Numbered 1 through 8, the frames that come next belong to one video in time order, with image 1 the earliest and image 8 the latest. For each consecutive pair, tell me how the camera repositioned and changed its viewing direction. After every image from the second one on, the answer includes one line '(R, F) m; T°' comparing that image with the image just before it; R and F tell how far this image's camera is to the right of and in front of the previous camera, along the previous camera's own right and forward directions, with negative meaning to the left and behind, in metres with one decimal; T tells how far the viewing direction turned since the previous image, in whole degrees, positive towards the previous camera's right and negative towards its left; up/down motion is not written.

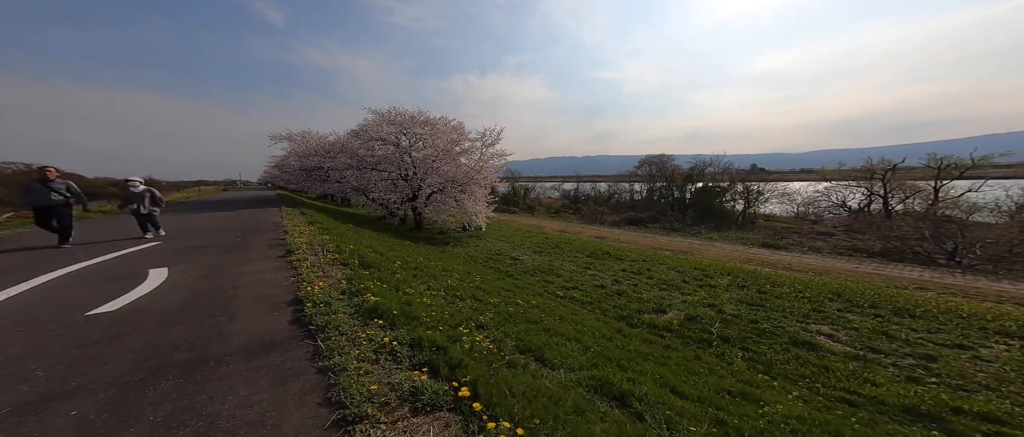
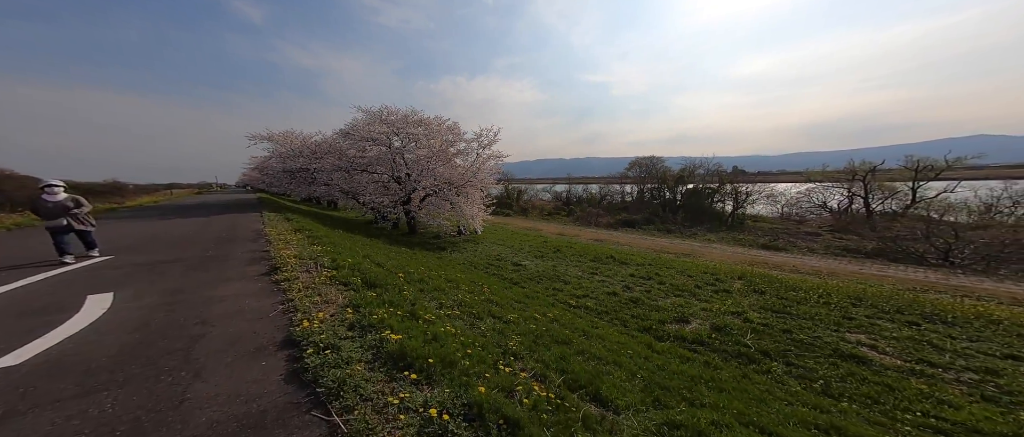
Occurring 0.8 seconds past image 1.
(-0.7, +0.8) m; +2°
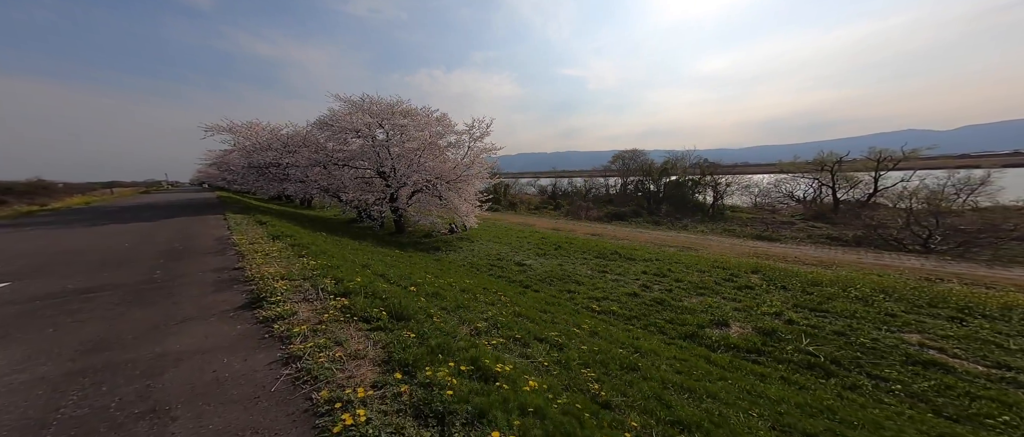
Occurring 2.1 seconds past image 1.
(-1.2, +1.2) m; +4°
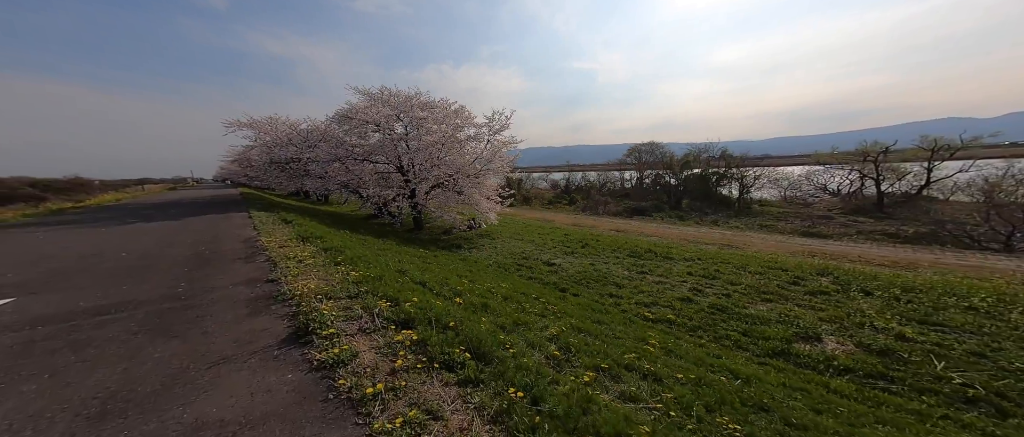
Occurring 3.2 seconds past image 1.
(-1.0, +1.0) m; -2°
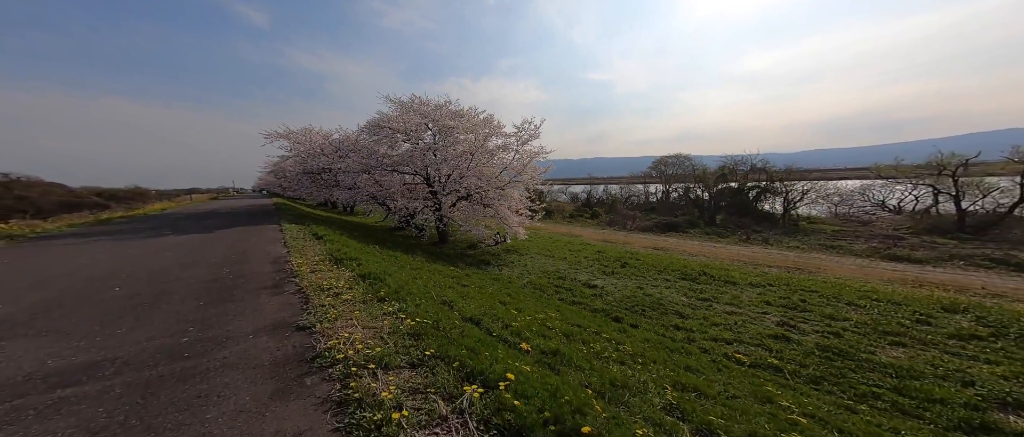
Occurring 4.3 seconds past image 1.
(-1.2, +1.4) m; -3°
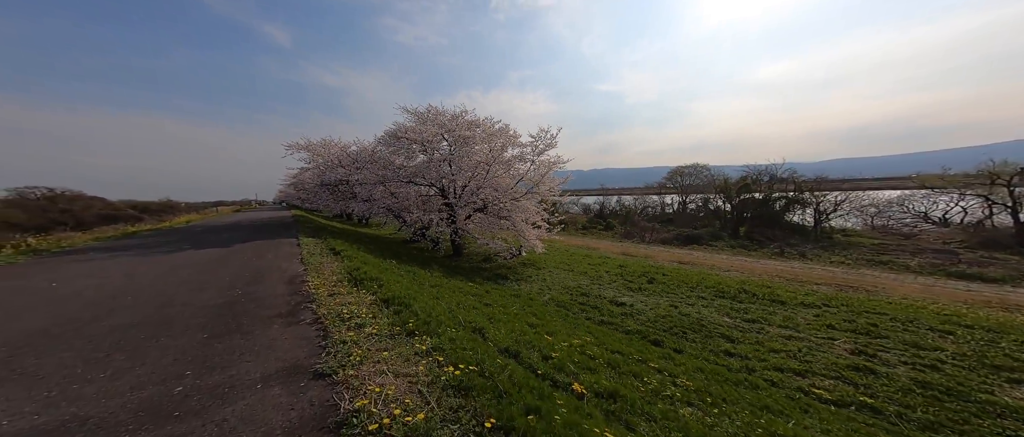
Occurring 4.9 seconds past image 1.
(-0.6, +0.9) m; -2°
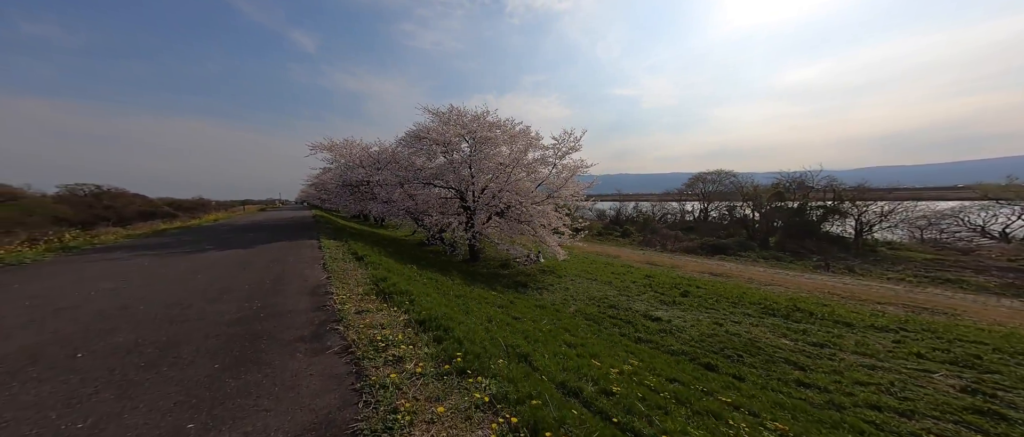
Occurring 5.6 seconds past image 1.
(-0.8, +1.0) m; -2°
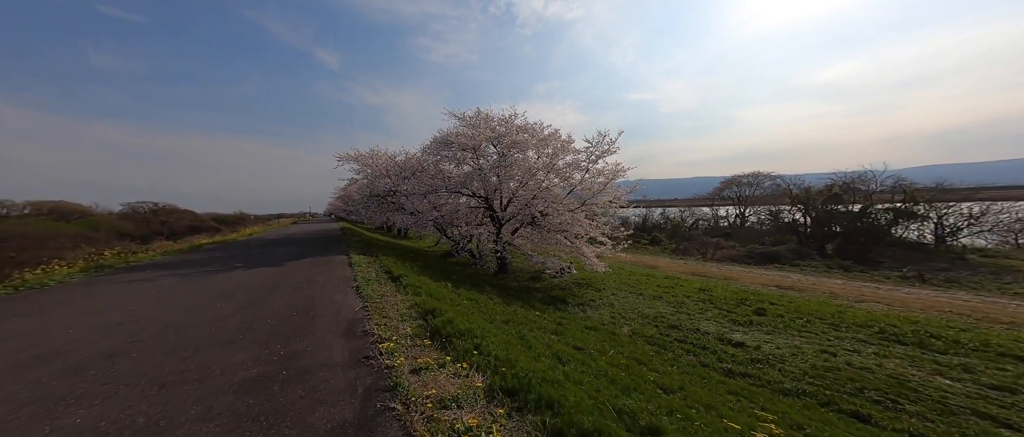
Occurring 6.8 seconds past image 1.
(-1.4, +2.1) m; -3°
